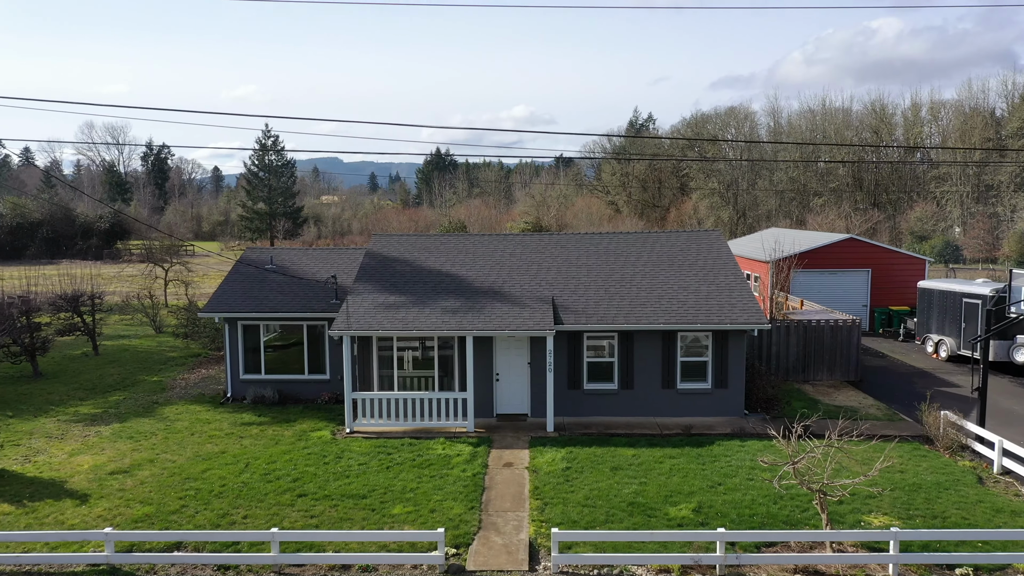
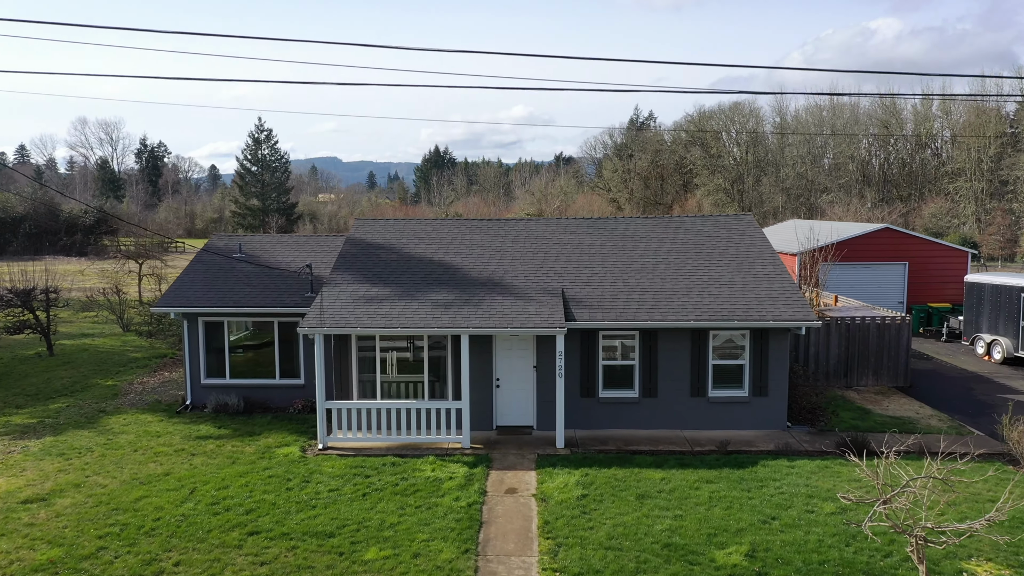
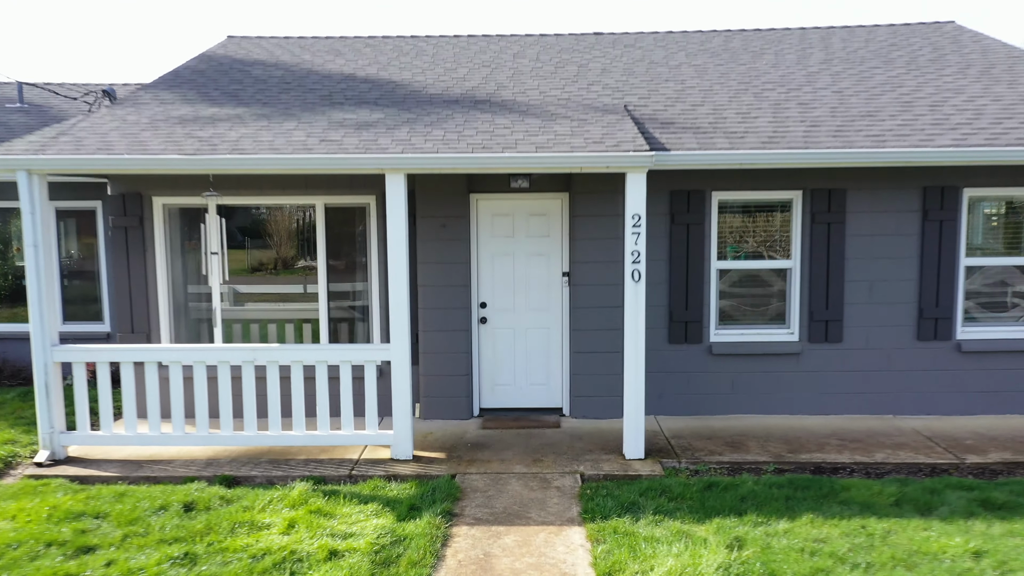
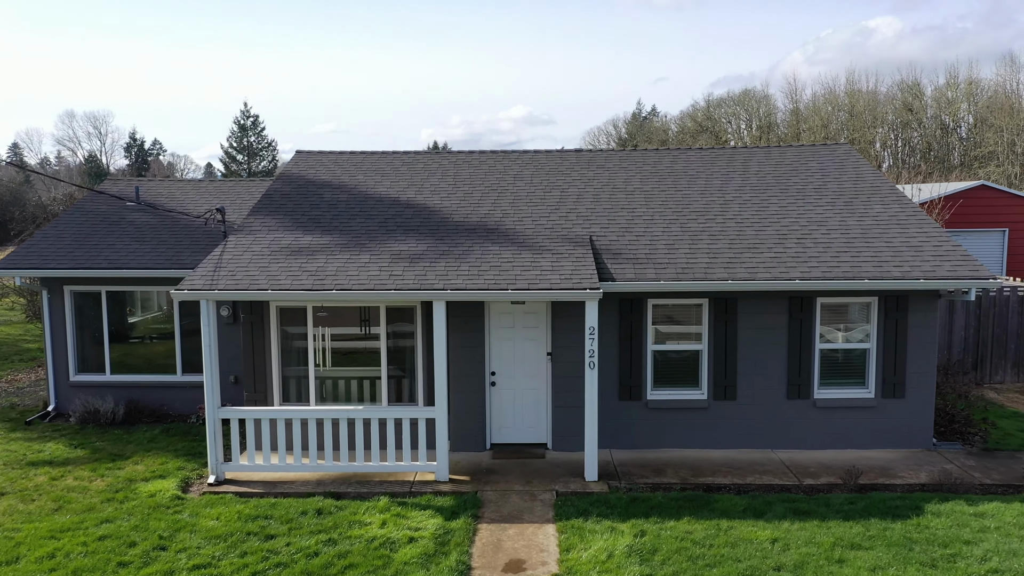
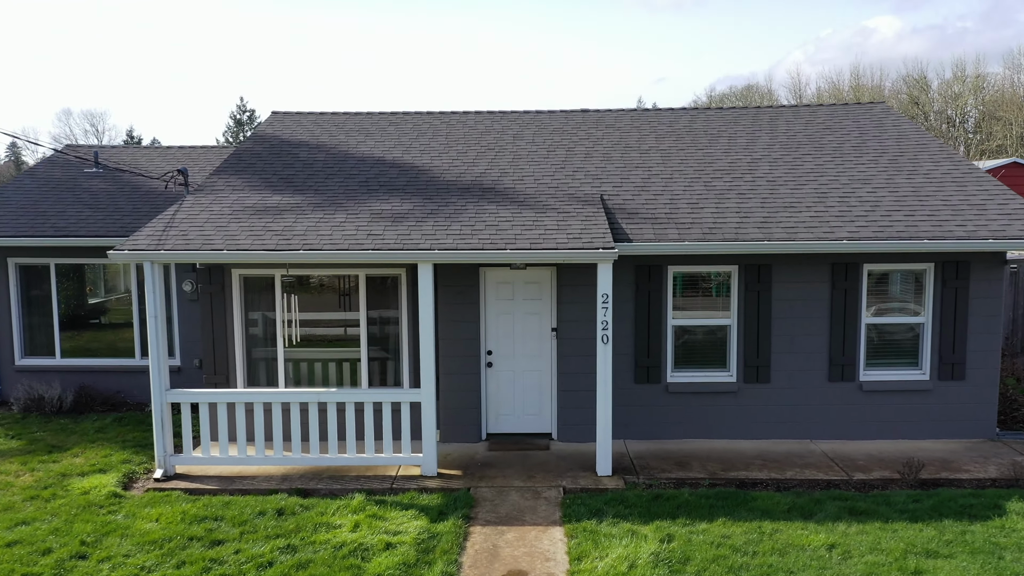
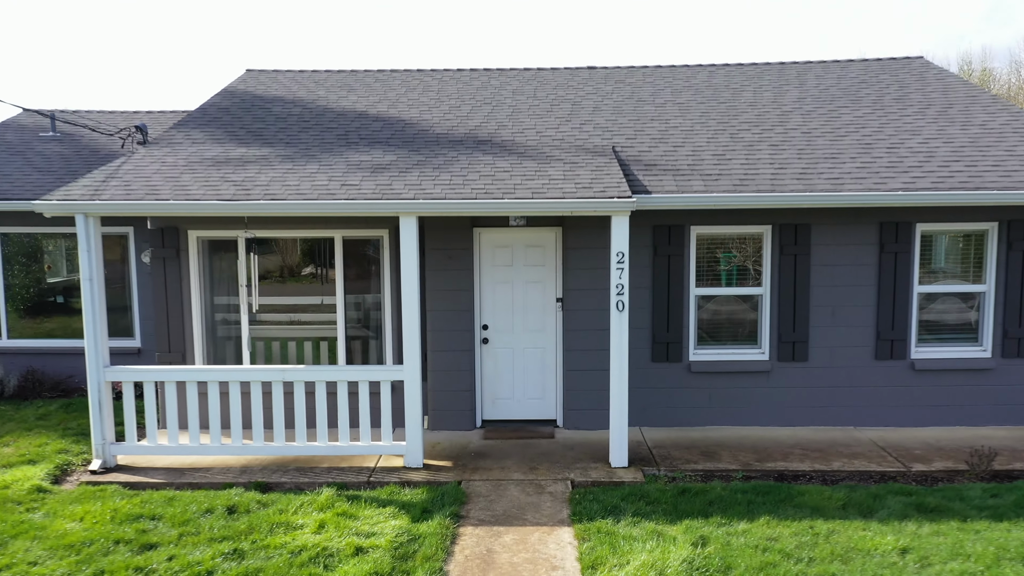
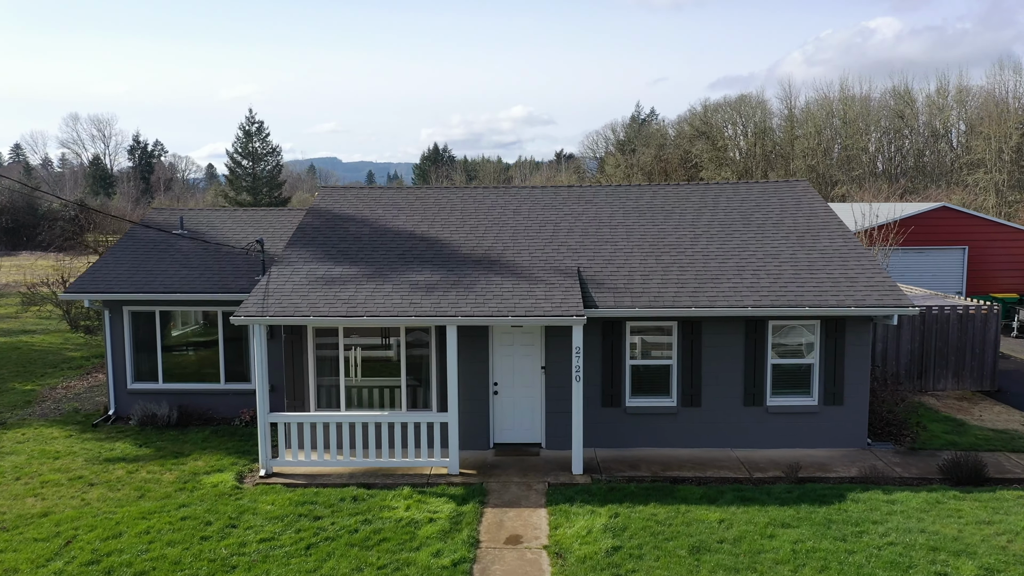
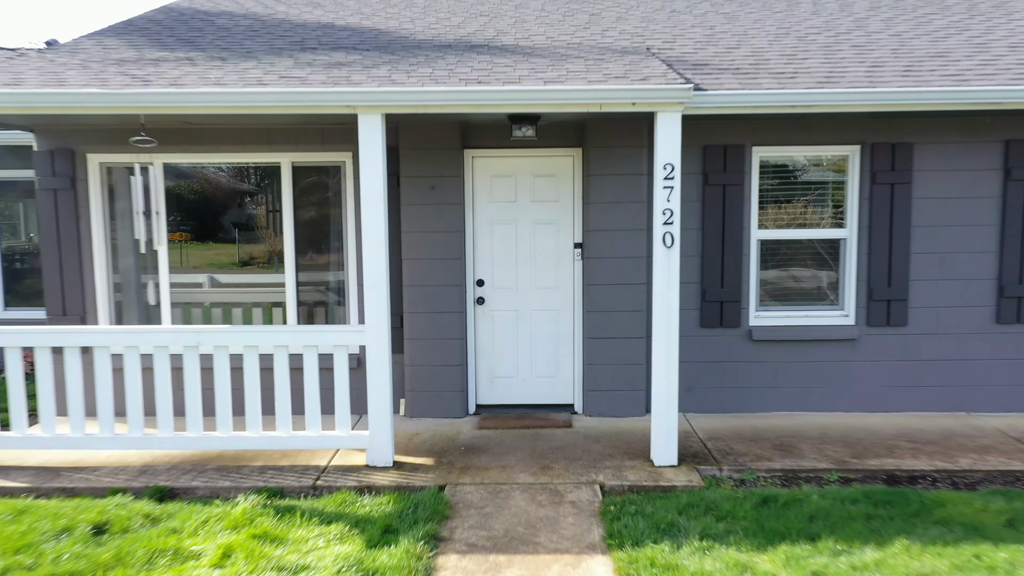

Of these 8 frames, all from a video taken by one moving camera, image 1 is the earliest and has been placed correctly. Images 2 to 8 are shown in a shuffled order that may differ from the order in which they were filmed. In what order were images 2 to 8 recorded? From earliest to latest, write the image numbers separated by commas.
2, 7, 4, 5, 6, 3, 8
